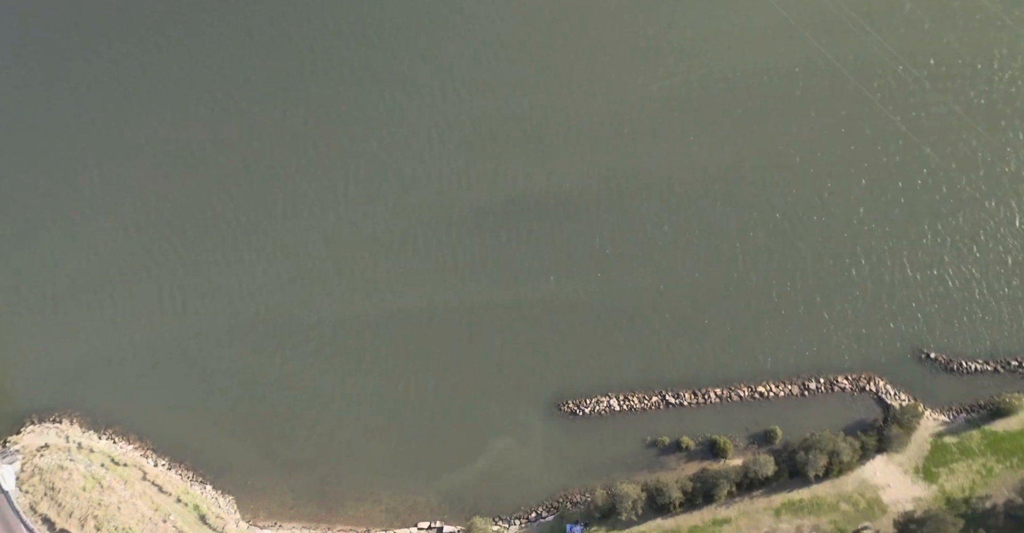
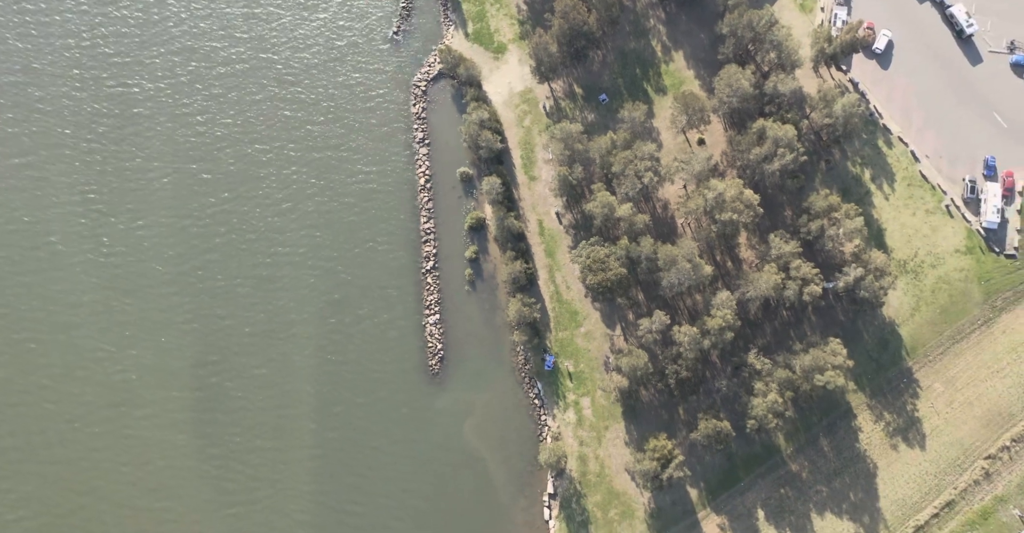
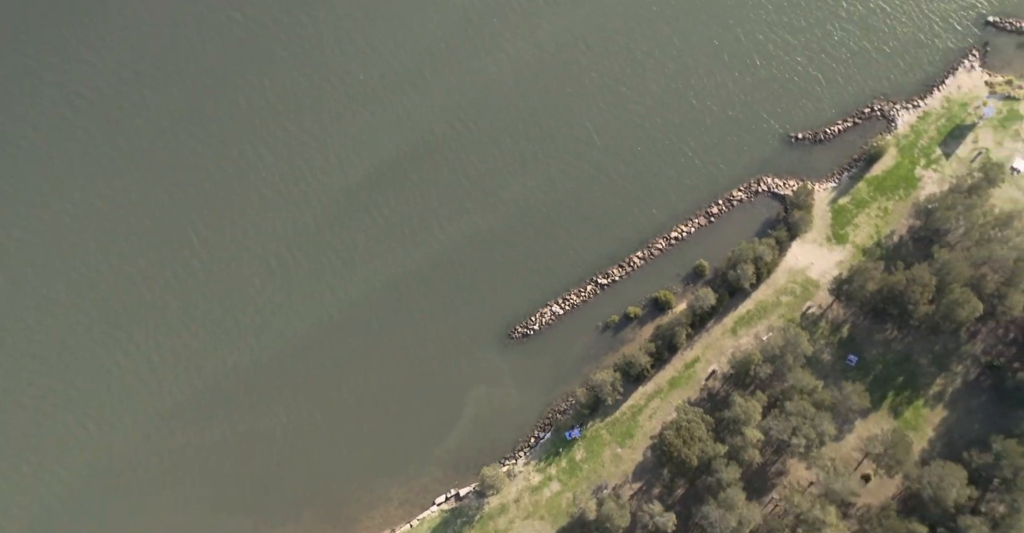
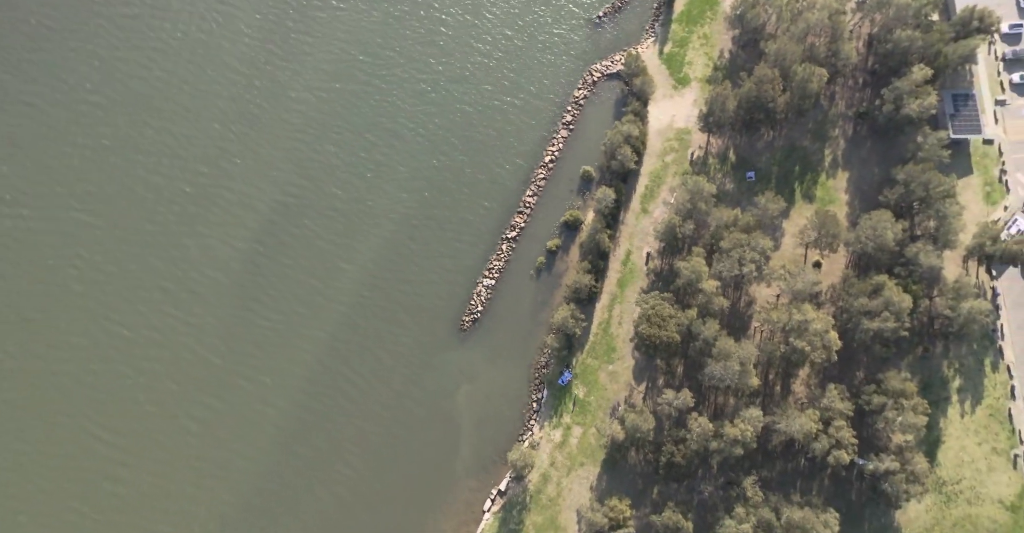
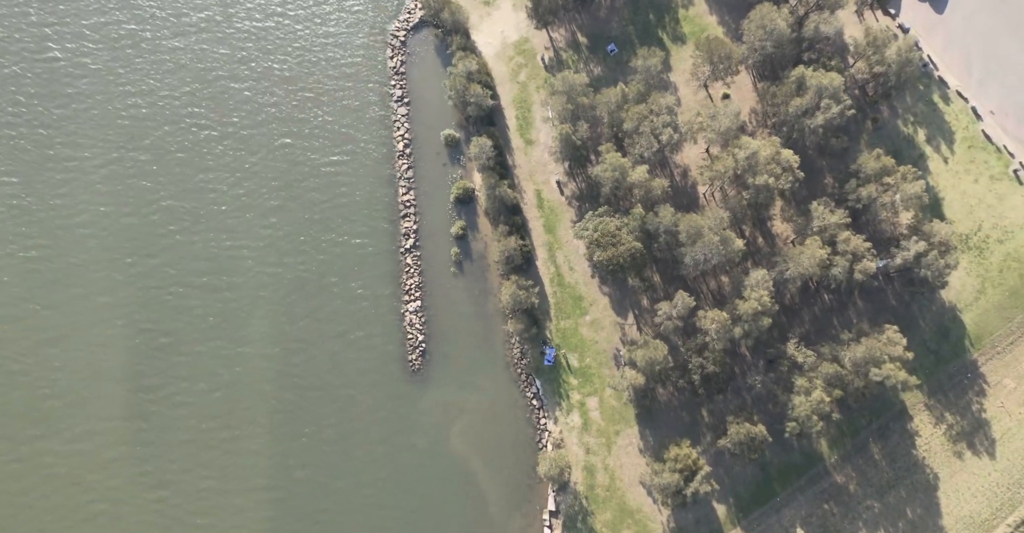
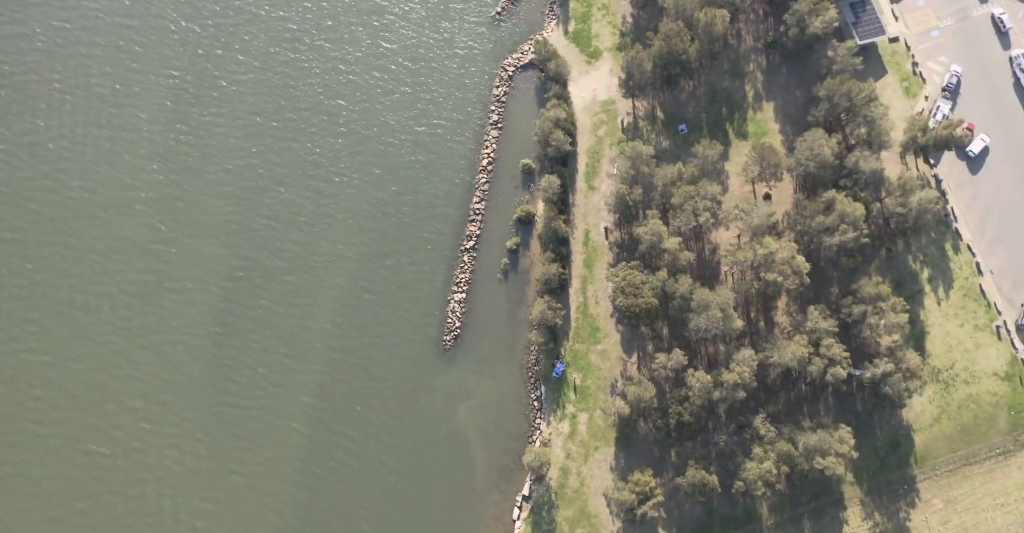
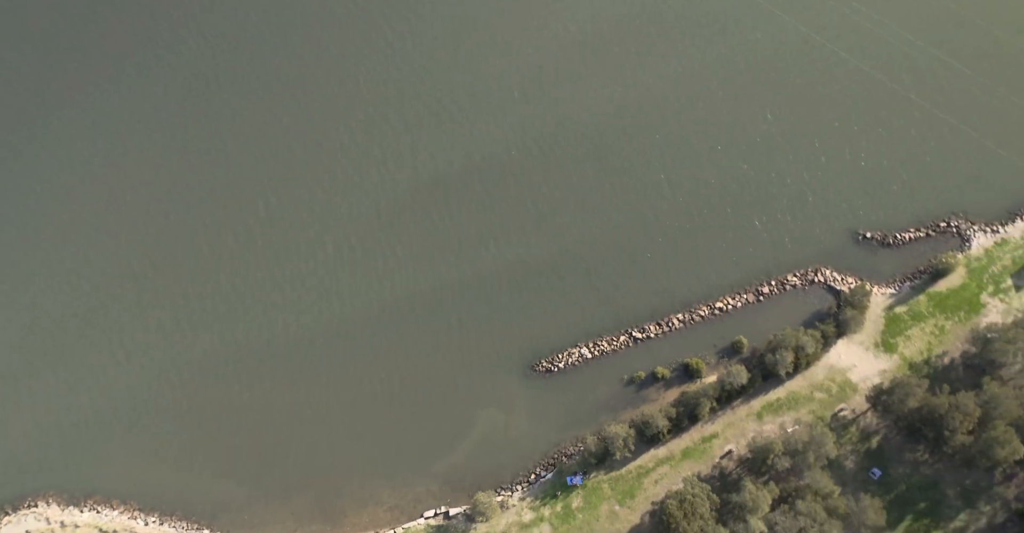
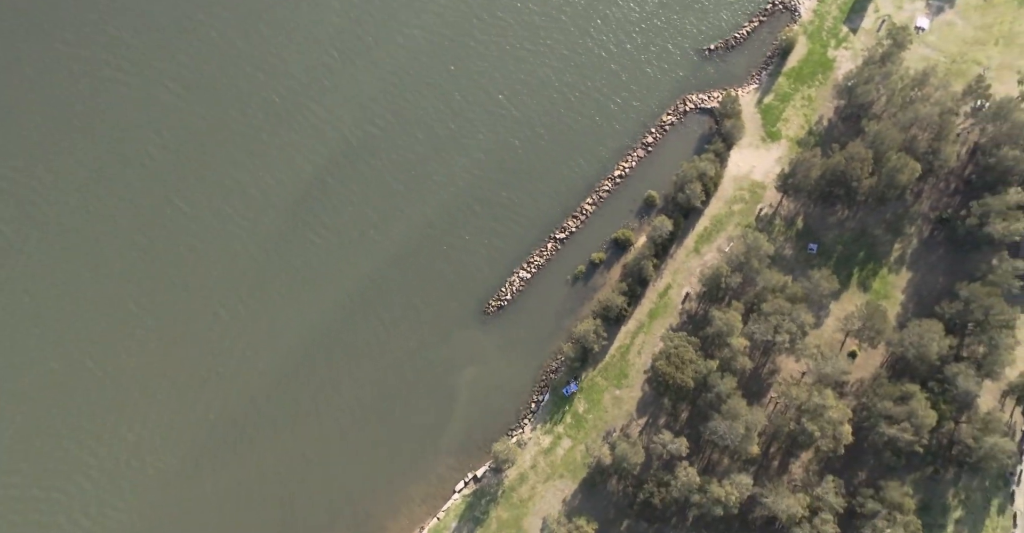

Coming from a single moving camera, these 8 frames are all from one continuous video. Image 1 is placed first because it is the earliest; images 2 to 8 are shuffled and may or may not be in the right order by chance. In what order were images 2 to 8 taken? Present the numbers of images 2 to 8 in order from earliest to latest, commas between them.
7, 3, 8, 4, 6, 2, 5
